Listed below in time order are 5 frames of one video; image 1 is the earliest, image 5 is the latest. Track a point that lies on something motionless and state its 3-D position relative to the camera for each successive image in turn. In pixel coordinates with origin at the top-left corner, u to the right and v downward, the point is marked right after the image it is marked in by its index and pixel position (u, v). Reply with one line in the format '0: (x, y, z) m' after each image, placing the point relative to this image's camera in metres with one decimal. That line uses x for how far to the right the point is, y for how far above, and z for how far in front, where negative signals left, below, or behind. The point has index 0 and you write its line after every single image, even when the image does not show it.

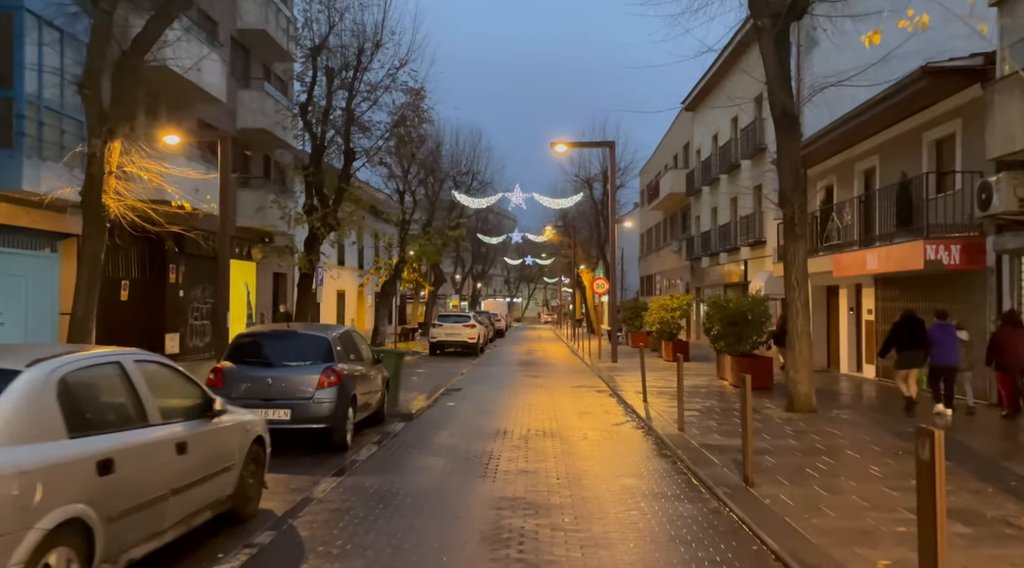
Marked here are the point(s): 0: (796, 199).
0: (+4.3, +1.3, +12.2) m
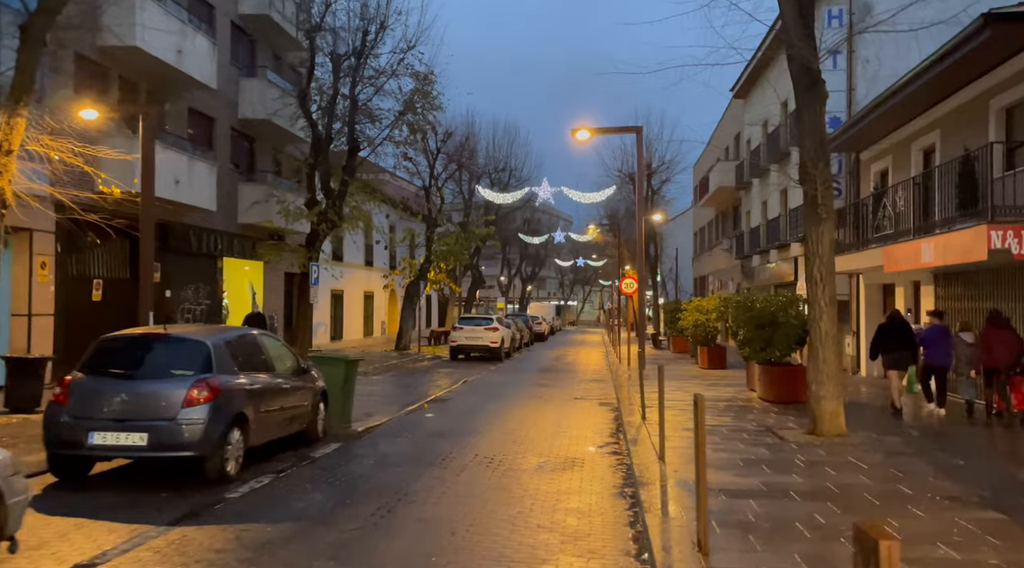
0: (+3.8, +1.4, +10.0) m
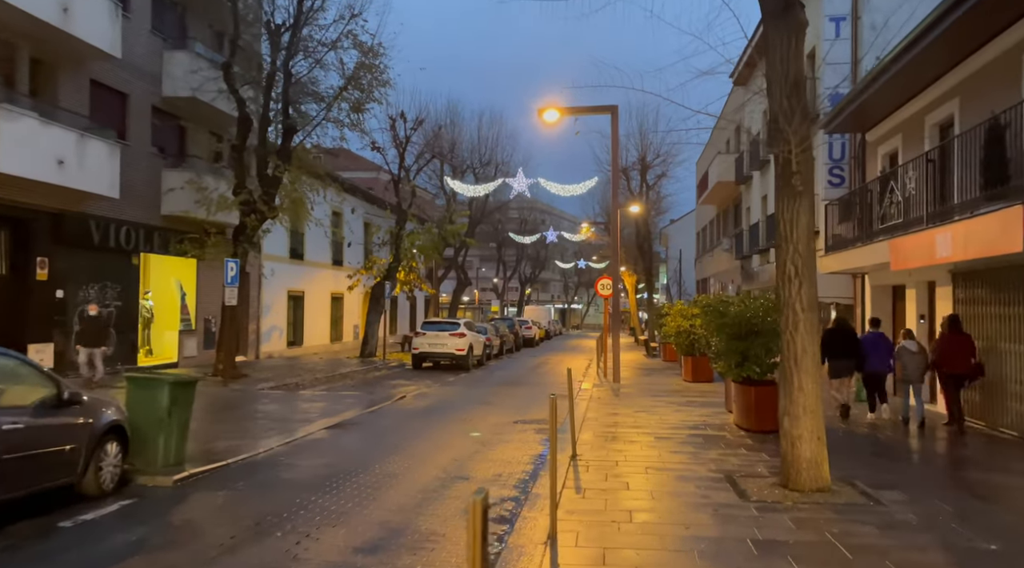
0: (+2.5, +1.4, +7.3) m
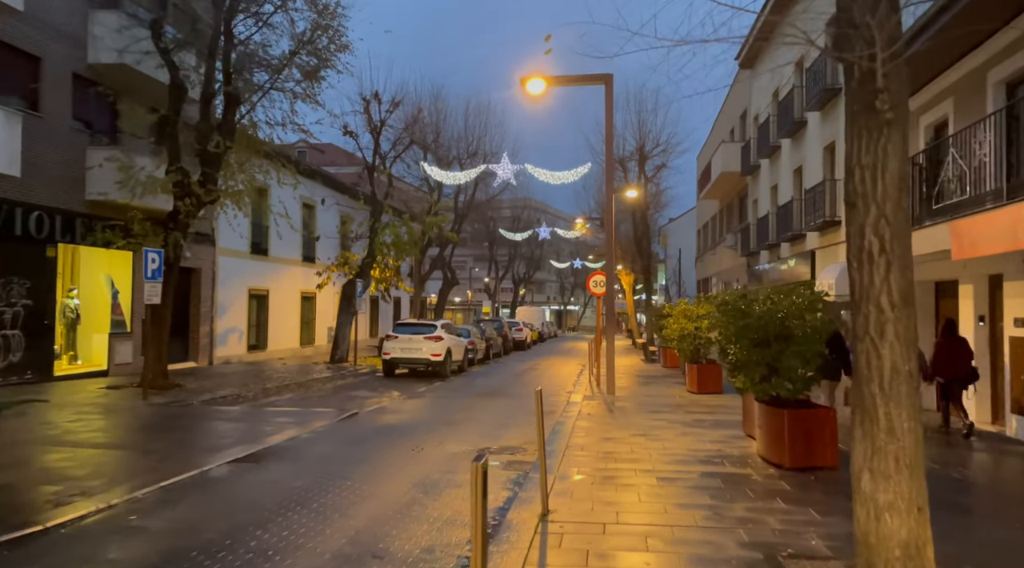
0: (+2.1, +1.5, +4.7) m
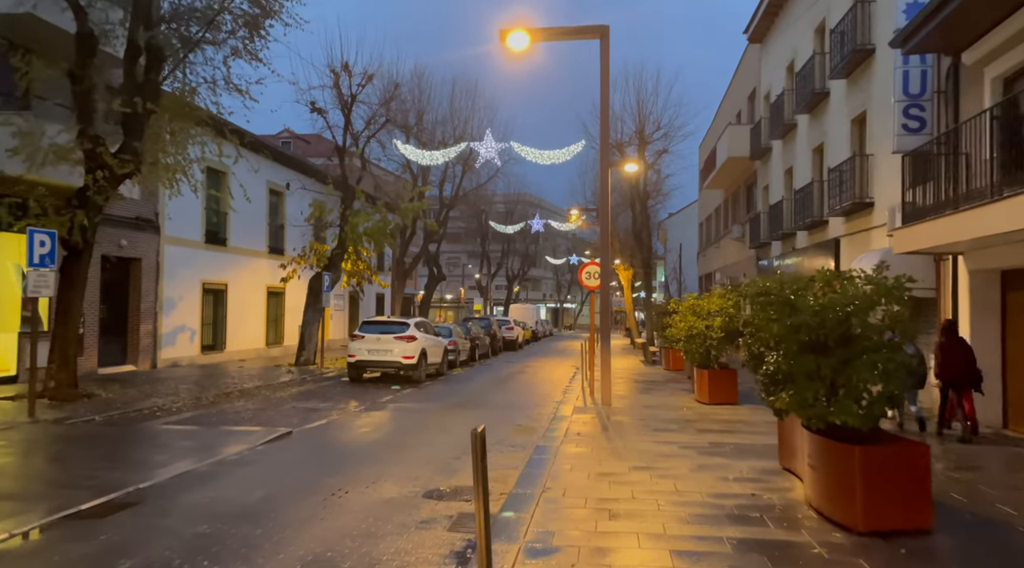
0: (+1.7, +1.6, +2.0) m
